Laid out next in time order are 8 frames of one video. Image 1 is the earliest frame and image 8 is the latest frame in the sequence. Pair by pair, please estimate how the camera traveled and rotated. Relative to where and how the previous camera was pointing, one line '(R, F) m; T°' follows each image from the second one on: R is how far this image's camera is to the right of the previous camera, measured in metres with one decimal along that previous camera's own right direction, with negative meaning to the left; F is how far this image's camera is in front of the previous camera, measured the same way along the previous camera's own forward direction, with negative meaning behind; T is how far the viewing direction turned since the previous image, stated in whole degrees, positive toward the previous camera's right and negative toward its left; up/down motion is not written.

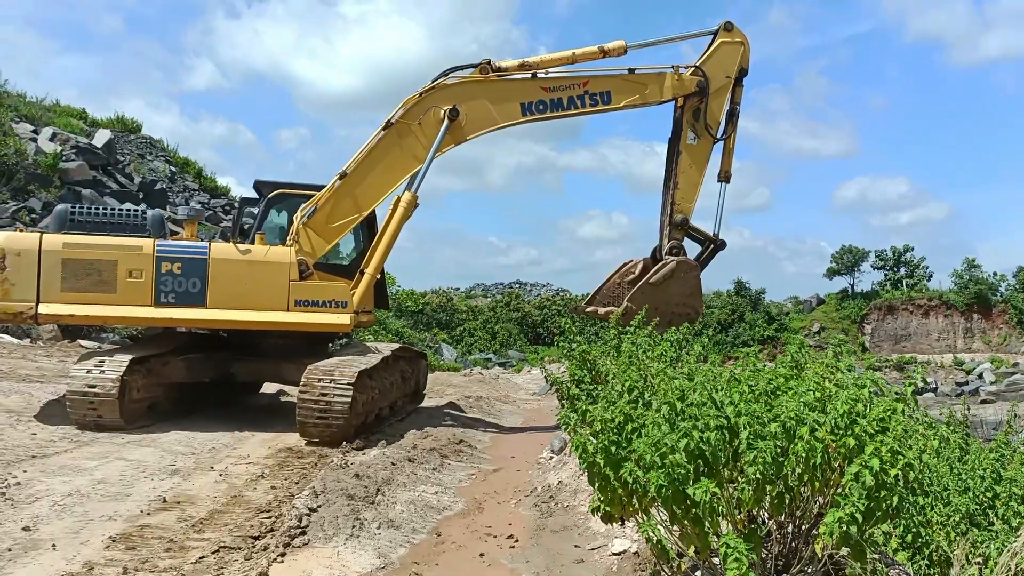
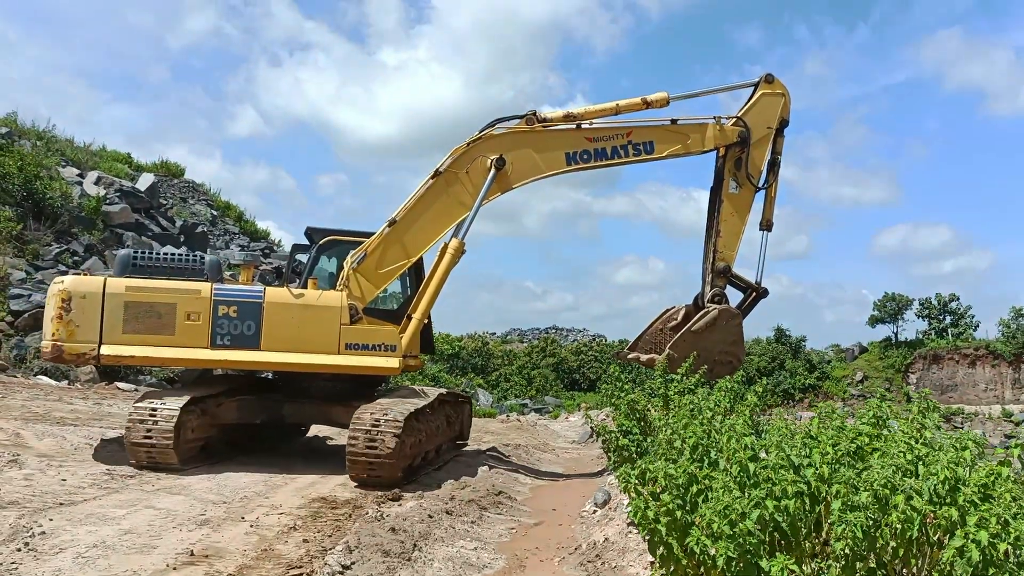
(0.0, +0.2) m; -2°
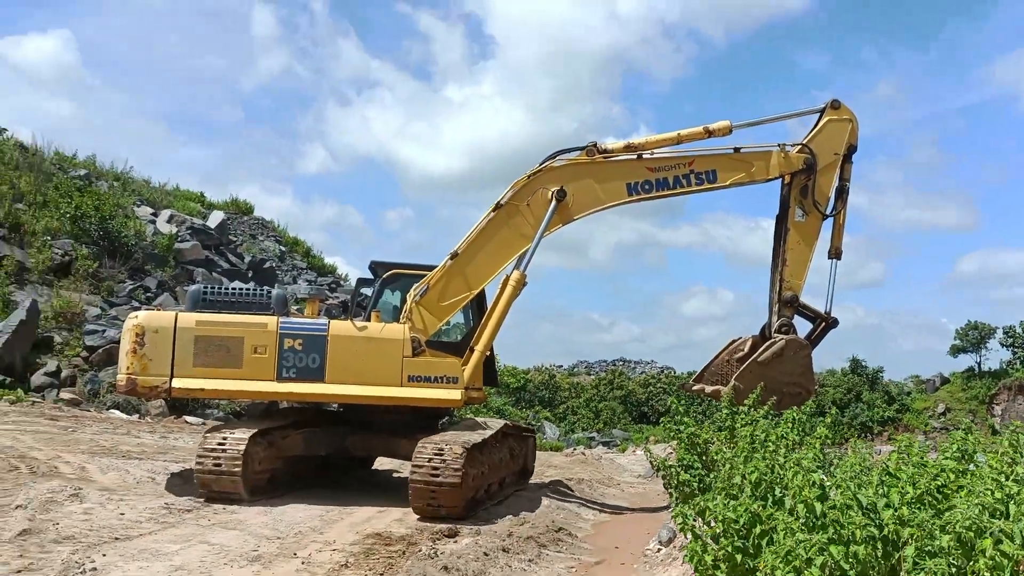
(+0.1, +0.1) m; -4°
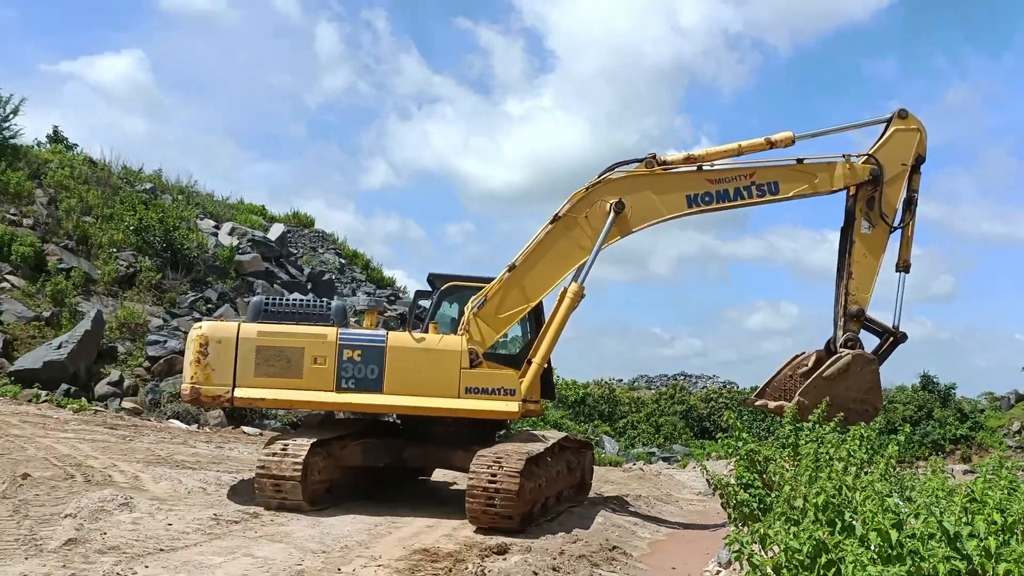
(0.0, +0.1) m; -4°
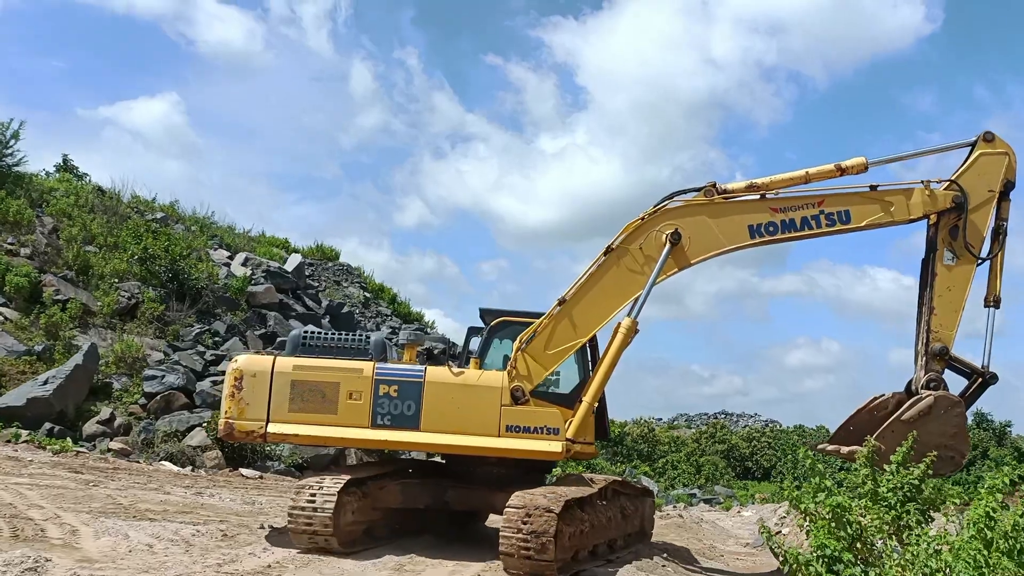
(+0.2, +1.0) m; -2°
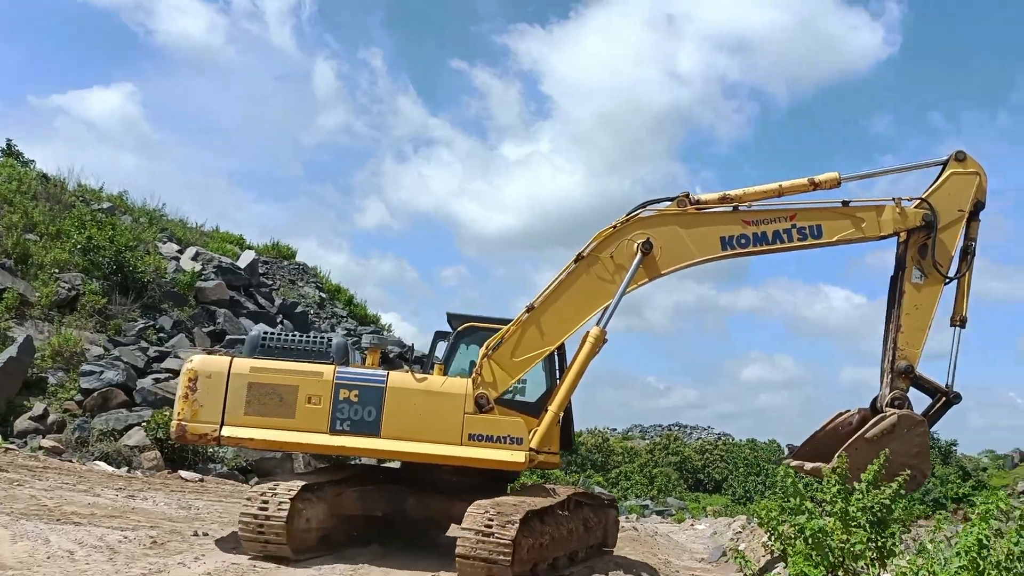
(0.0, +0.3) m; +3°
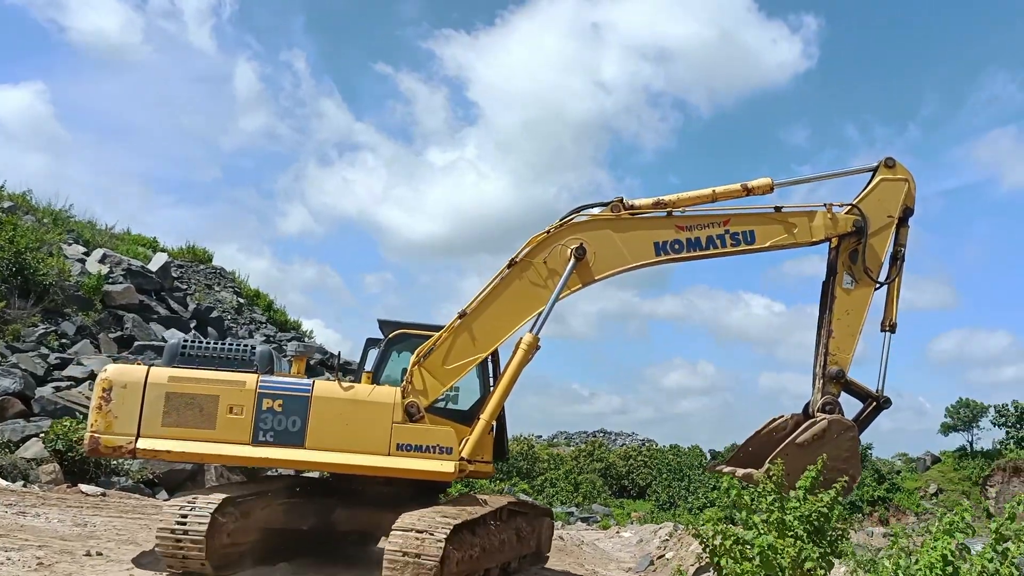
(0.0, +0.3) m; +5°
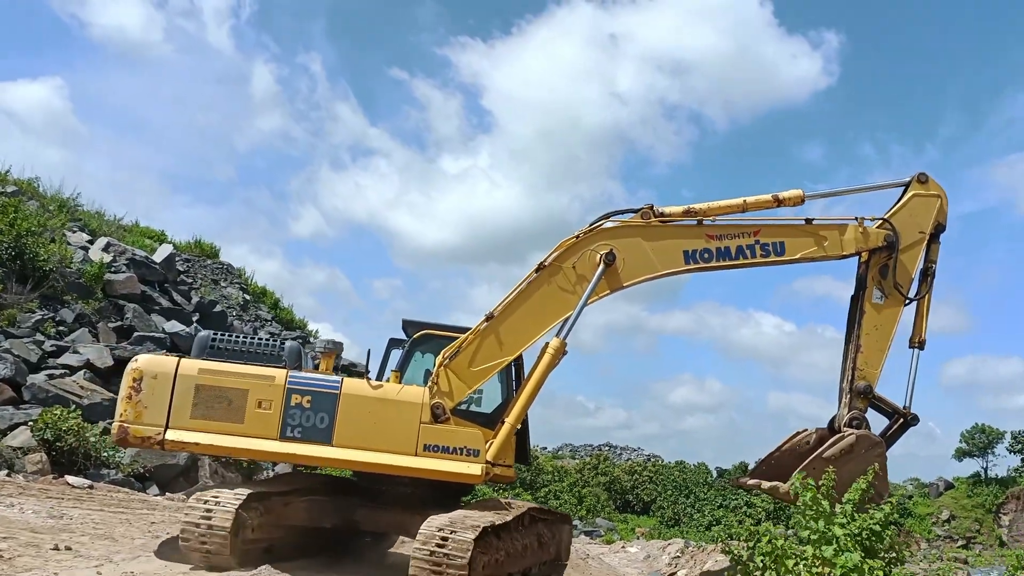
(0.0, +0.4) m; -1°
